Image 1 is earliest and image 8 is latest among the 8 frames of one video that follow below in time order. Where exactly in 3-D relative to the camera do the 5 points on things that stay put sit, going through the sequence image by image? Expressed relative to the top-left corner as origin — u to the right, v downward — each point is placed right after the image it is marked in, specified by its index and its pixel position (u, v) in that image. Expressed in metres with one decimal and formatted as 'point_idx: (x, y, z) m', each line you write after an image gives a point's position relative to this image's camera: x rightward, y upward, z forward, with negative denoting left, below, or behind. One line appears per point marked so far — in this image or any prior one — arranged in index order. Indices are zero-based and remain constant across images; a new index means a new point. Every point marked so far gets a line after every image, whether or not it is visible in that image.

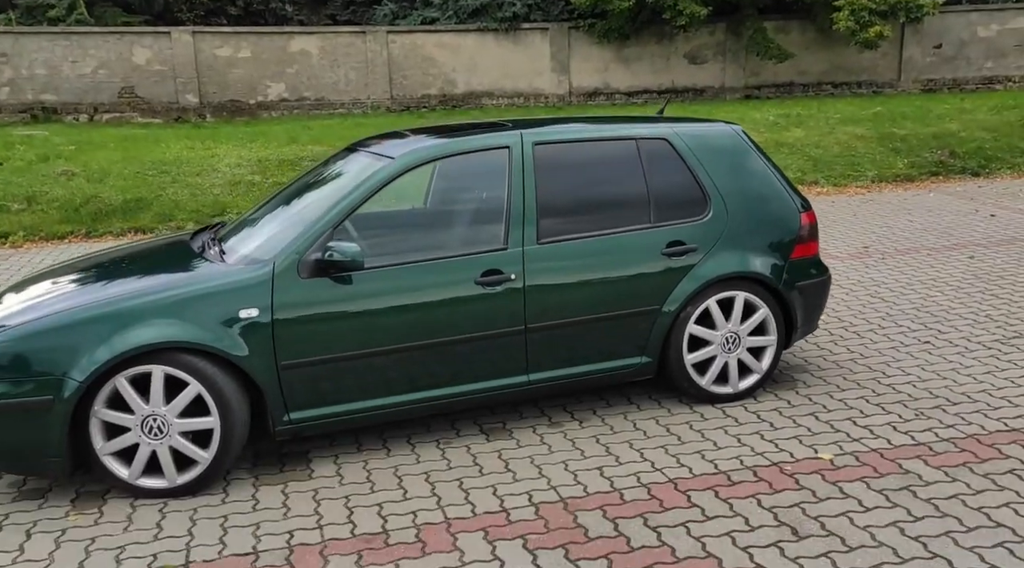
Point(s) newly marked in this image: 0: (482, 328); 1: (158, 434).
0: (-0.1, -0.2, +5.1) m
1: (-1.6, -0.7, +4.6) m
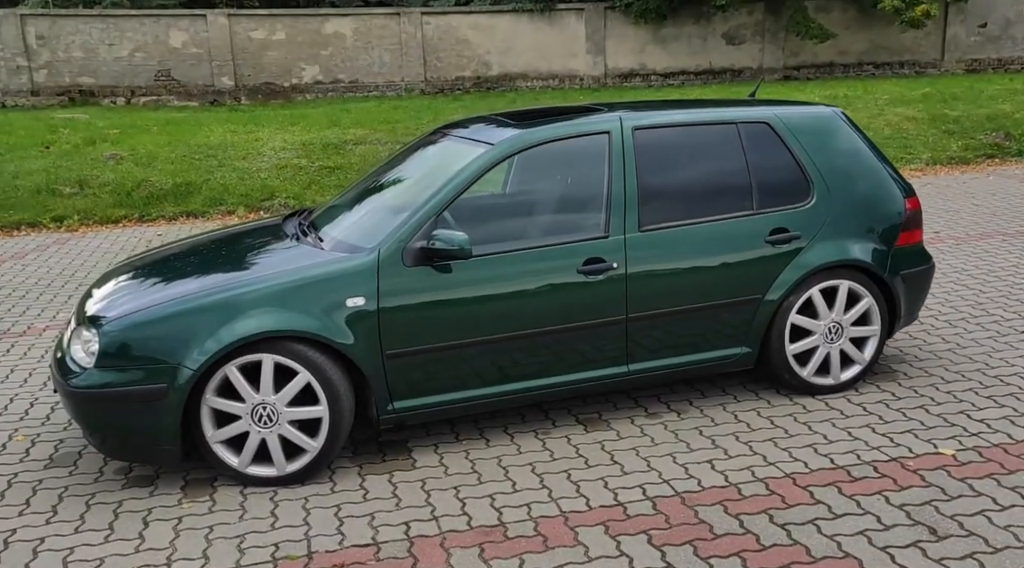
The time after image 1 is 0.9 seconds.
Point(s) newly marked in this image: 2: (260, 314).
0: (+0.4, -0.2, +5.0) m
1: (-1.1, -0.7, +4.6) m
2: (-1.1, -0.2, +4.5) m
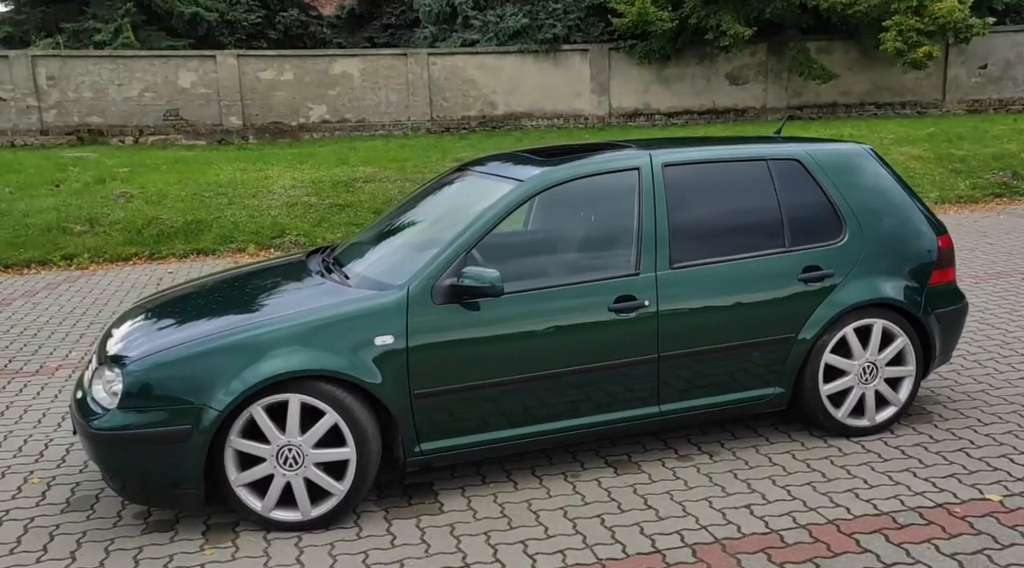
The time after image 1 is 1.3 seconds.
0: (+0.5, -0.4, +4.9) m
1: (-1.0, -0.8, +4.4) m
2: (-1.0, -0.3, +4.4) m
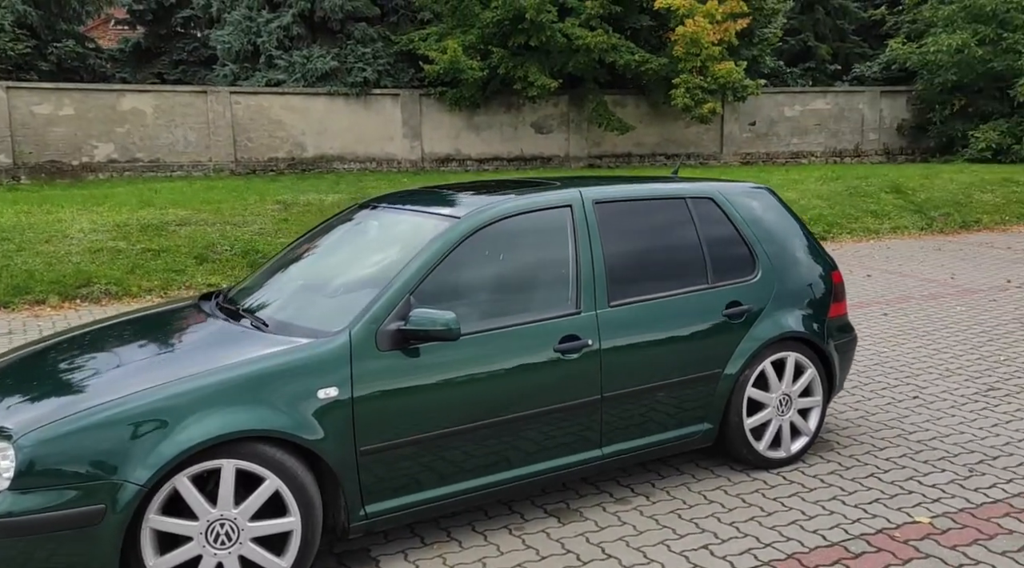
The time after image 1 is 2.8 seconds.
0: (+0.2, -0.5, +4.7) m
1: (-1.1, -1.0, +3.9) m
2: (-1.1, -0.5, +3.9) m
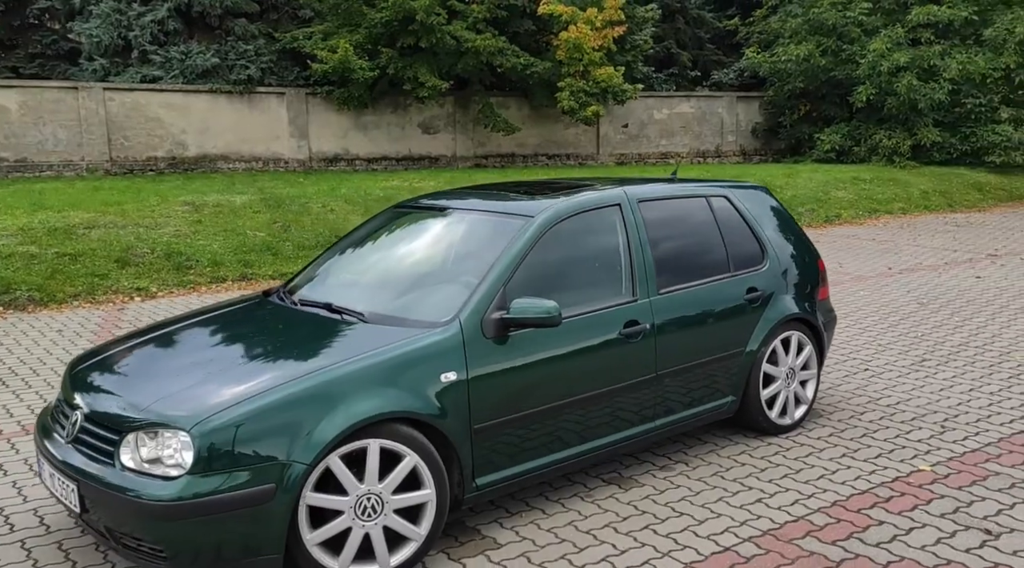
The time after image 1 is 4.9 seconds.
0: (+0.6, -0.5, +5.2) m
1: (-0.6, -1.0, +4.2) m
2: (-0.6, -0.5, +4.2) m
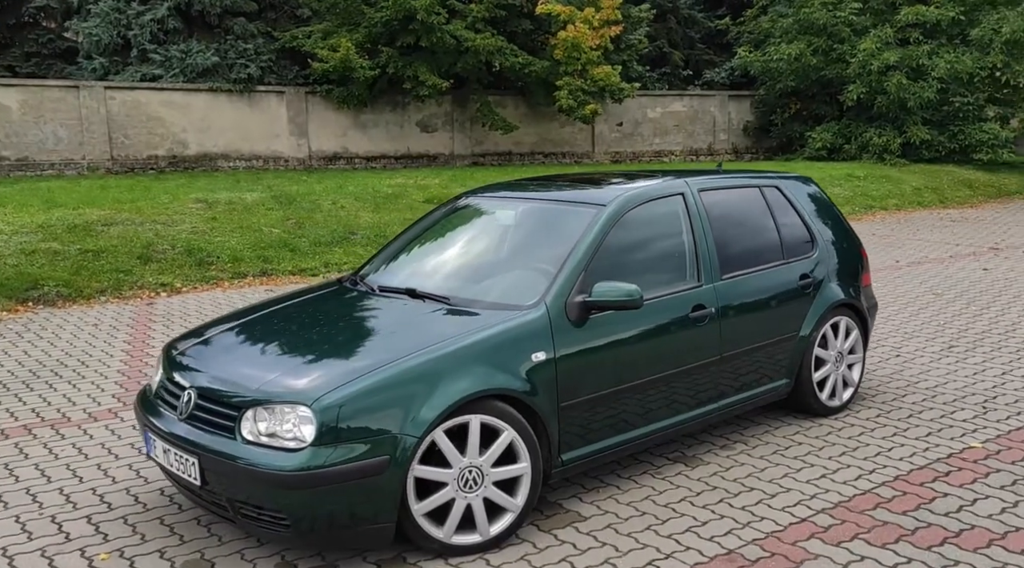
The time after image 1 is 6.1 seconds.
0: (+1.0, -0.4, +5.4) m
1: (-0.2, -0.9, +4.4) m
2: (-0.2, -0.4, +4.4) m
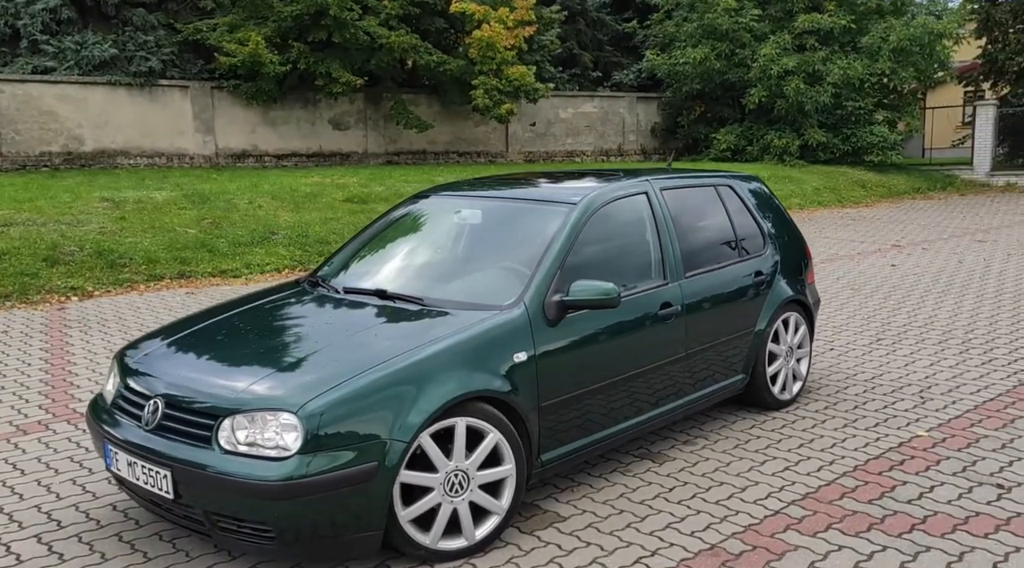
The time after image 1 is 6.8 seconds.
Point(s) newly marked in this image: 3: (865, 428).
0: (+0.8, -0.4, +5.5) m
1: (-0.2, -0.9, +4.3) m
2: (-0.3, -0.4, +4.3) m
3: (+2.1, -0.9, +6.0) m
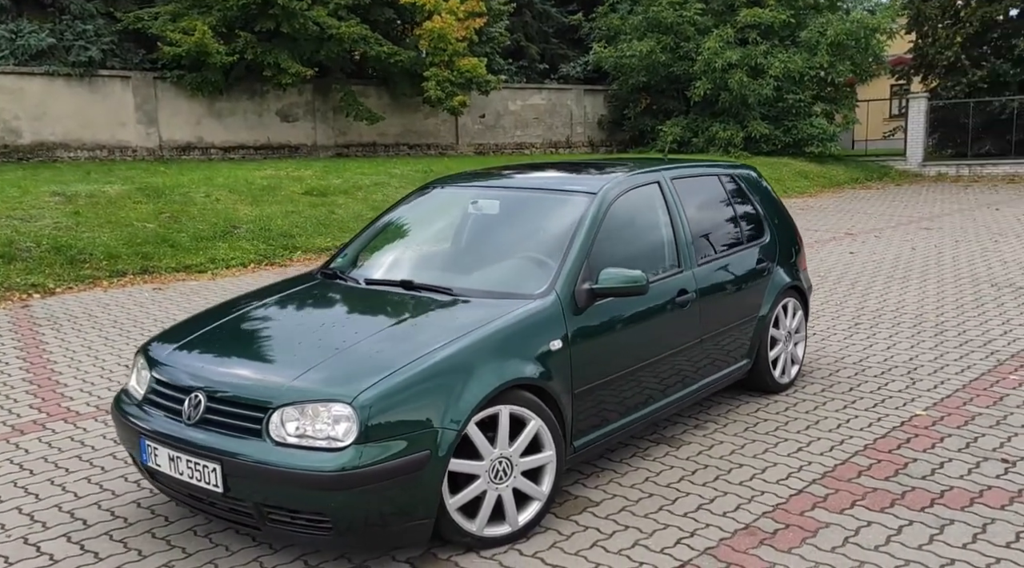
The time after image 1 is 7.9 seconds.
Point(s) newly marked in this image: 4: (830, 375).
0: (+0.9, -0.3, +5.5) m
1: (0.0, -0.8, +4.3) m
2: (-0.1, -0.3, +4.3) m
3: (+2.2, -0.8, +6.2) m
4: (+2.2, -0.6, +7.0) m
